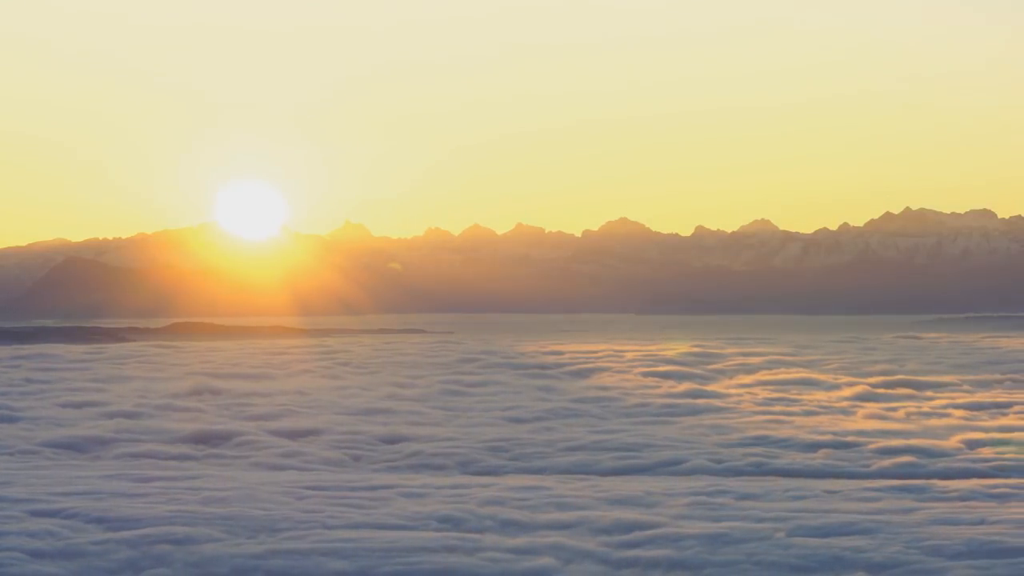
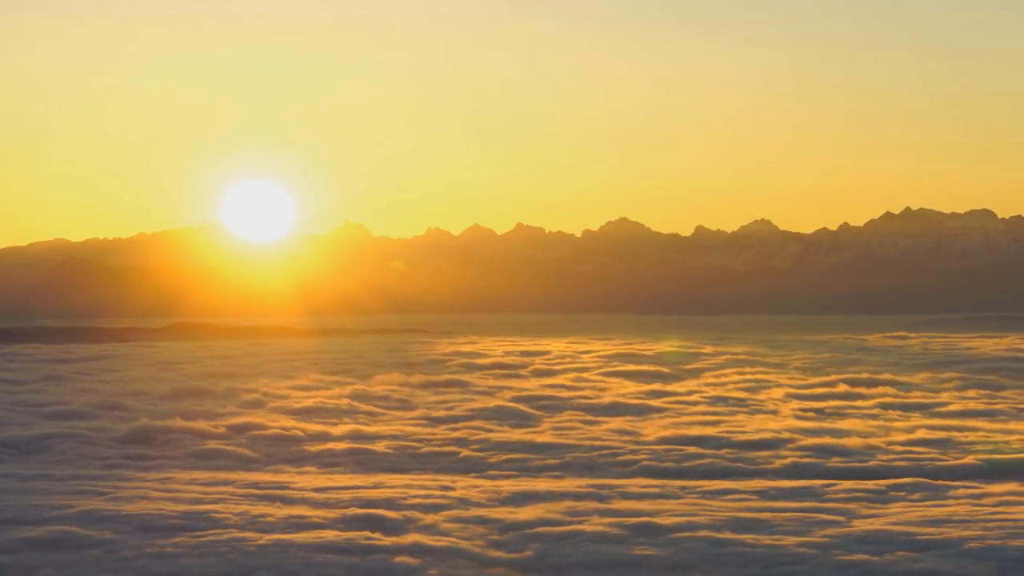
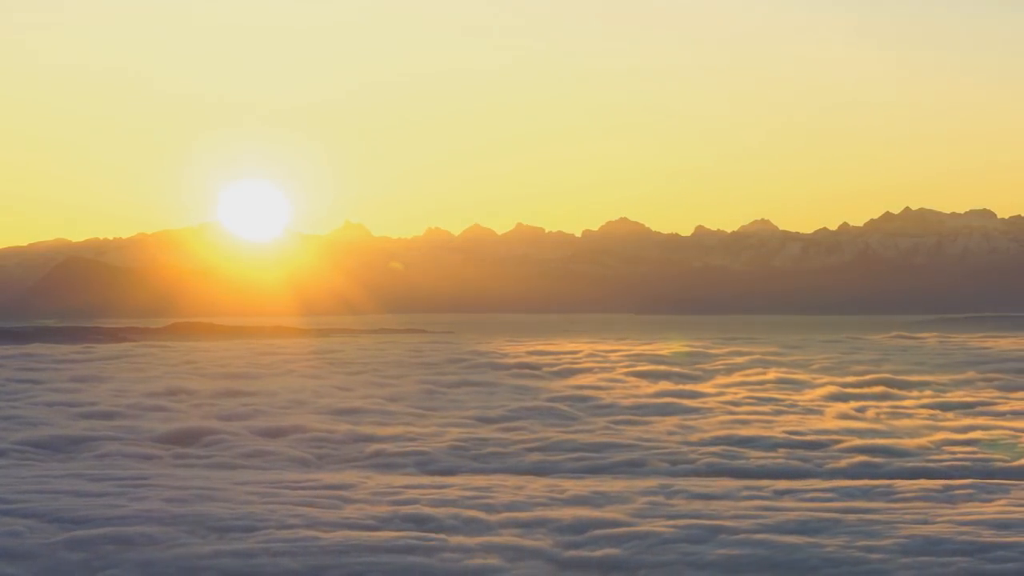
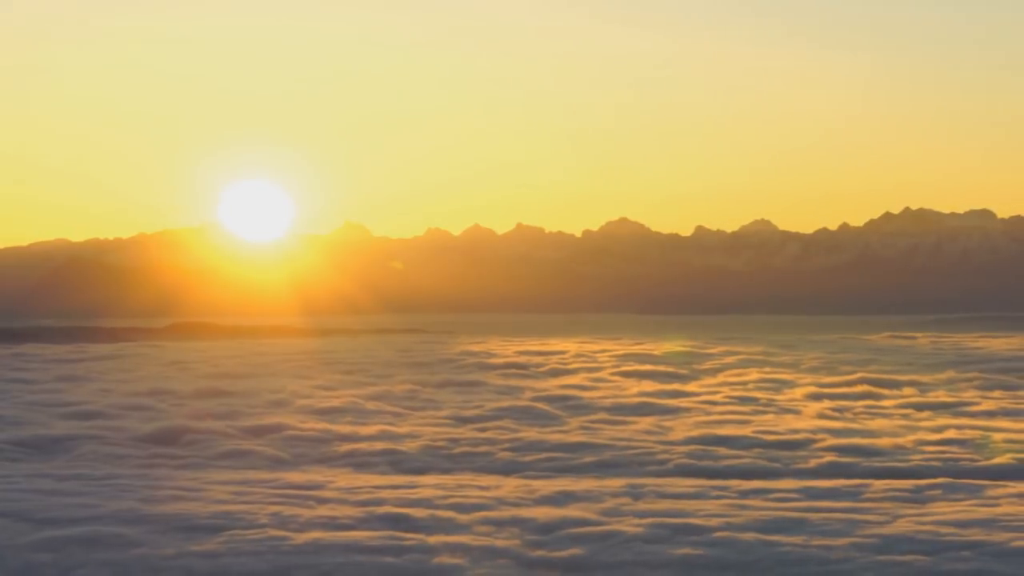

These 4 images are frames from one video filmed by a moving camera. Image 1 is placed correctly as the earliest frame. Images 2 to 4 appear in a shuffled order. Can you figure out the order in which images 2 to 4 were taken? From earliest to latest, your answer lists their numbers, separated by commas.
3, 4, 2
